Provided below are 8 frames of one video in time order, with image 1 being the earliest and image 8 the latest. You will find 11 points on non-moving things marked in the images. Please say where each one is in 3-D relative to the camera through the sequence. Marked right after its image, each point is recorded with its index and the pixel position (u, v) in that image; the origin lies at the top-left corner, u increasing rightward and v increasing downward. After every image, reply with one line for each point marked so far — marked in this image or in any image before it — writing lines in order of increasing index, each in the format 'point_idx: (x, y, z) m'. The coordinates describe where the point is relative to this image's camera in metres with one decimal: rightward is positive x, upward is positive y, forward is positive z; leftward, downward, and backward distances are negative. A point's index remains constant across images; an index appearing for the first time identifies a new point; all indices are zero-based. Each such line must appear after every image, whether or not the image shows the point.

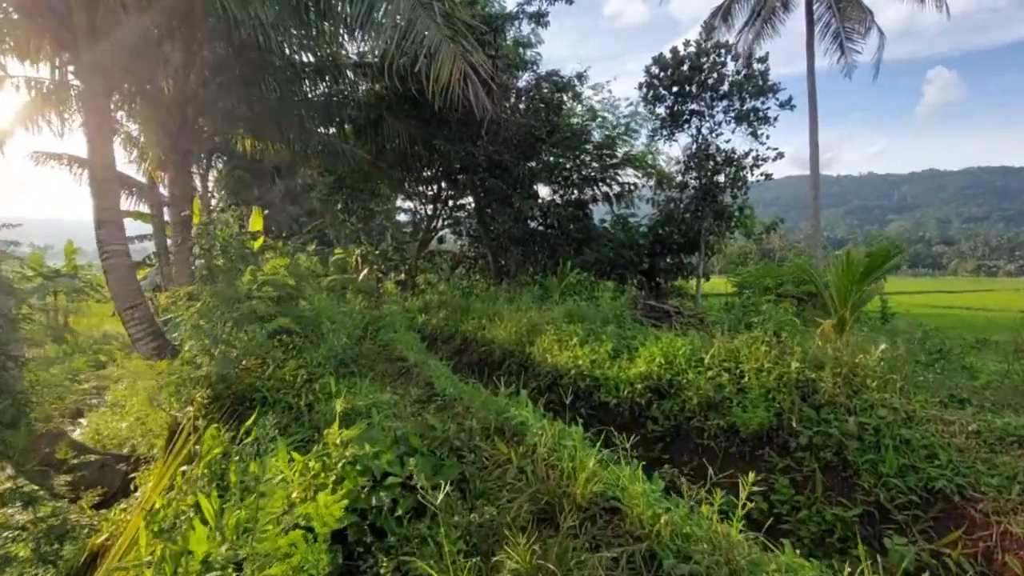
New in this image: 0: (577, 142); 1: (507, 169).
0: (+1.0, +2.2, +7.8) m
1: (-0.1, +1.8, +7.7) m
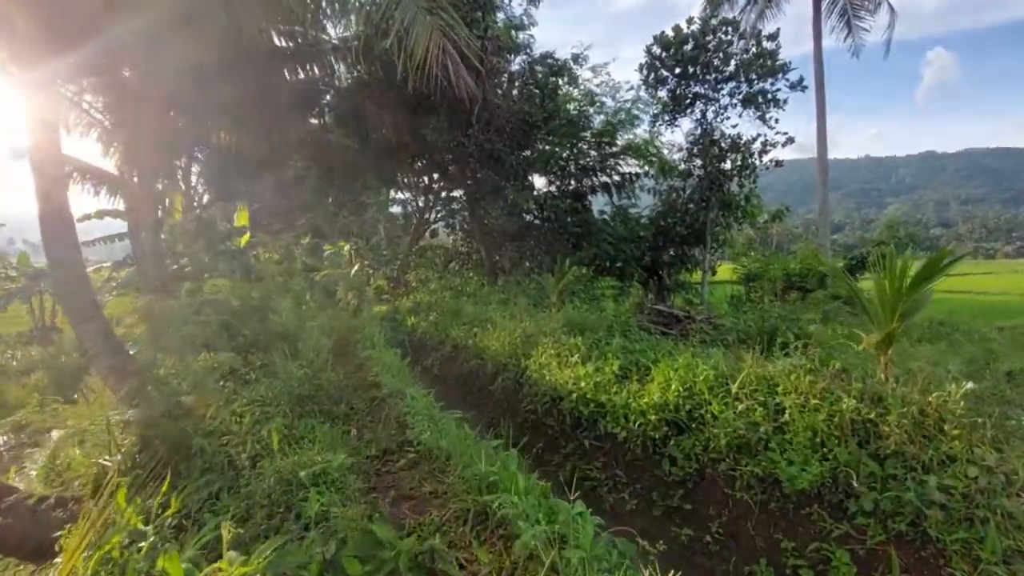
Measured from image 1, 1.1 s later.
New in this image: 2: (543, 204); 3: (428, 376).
0: (+0.9, +2.3, +7.4) m
1: (-0.2, +1.8, +7.2) m
2: (+0.5, +1.2, +7.3) m
3: (-0.8, -0.8, +4.9) m
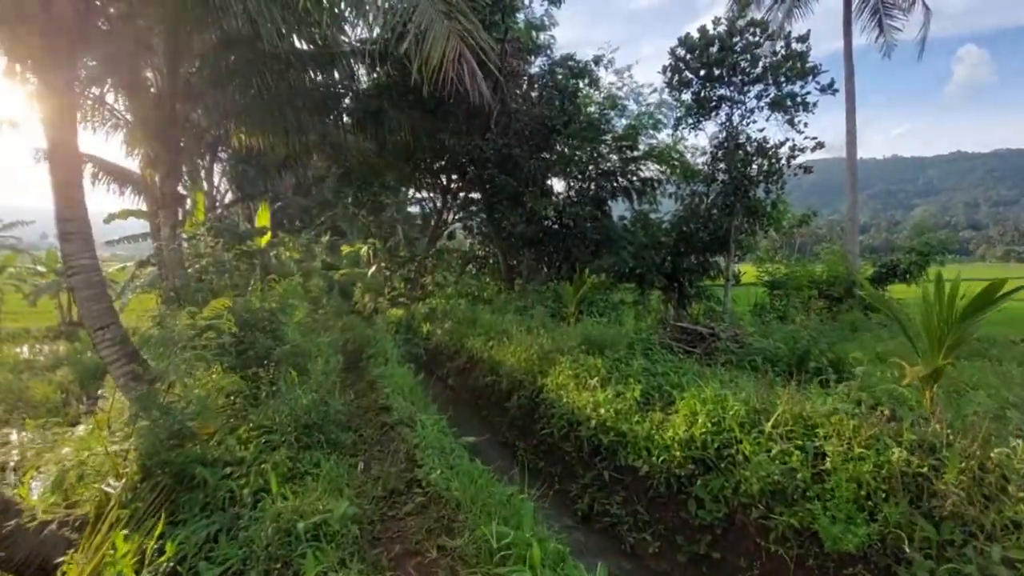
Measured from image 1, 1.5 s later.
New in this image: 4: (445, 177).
0: (+1.2, +2.2, +7.2) m
1: (+0.1, +1.8, +7.1) m
2: (+0.7, +1.1, +7.1) m
3: (-0.7, -0.9, +4.8) m
4: (-1.1, +1.8, +8.3) m
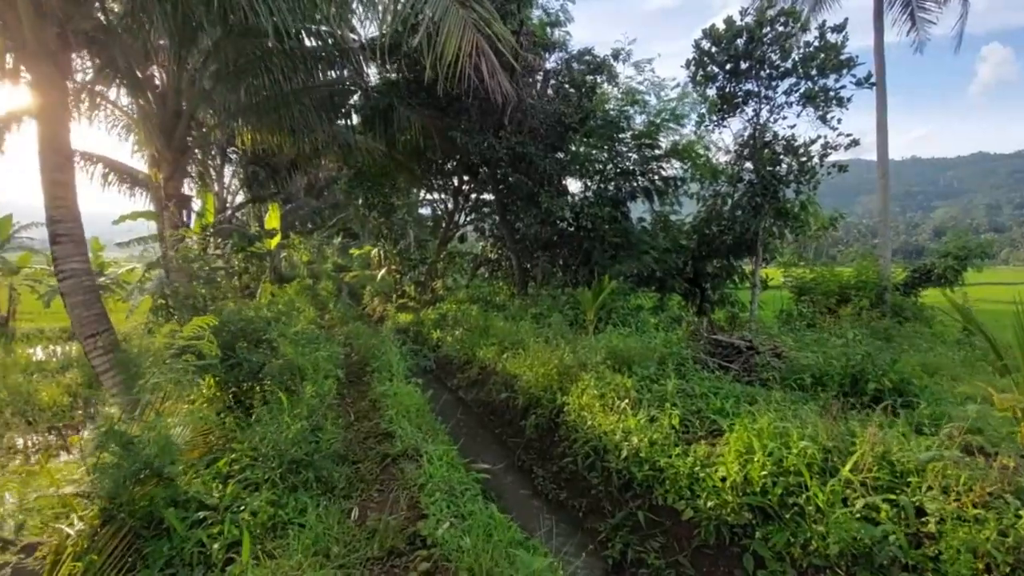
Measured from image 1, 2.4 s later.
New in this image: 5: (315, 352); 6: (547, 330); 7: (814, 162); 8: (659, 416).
0: (+1.4, +2.1, +6.8) m
1: (+0.3, +1.7, +6.8) m
2: (+0.9, +1.0, +6.8) m
3: (-0.5, -1.0, +4.5) m
4: (-0.9, +1.7, +8.0) m
5: (-1.4, -0.5, +3.6) m
6: (+0.3, -0.4, +4.6) m
7: (+4.1, +1.7, +6.9) m
8: (+0.7, -0.6, +2.6) m
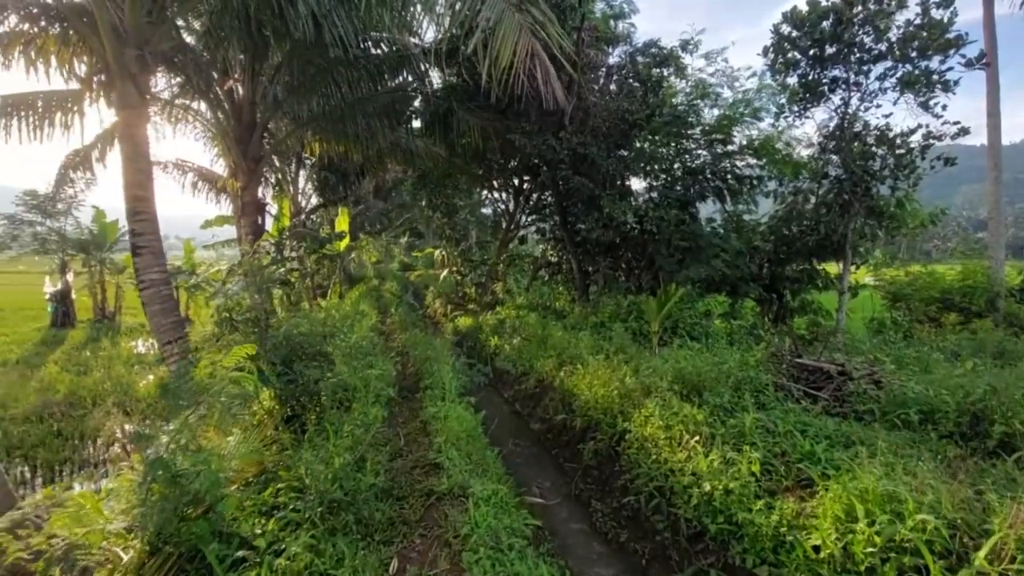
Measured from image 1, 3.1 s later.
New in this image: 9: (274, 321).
0: (+2.1, +2.0, +6.4) m
1: (+1.0, +1.6, +6.5) m
2: (+1.7, +0.9, +6.5) m
3: (0.0, -1.1, +4.3) m
4: (0.0, +1.7, +7.9) m
5: (-1.0, -0.6, +3.6) m
6: (+0.8, -0.5, +4.4) m
7: (+4.8, +1.6, +6.1) m
8: (+1.0, -0.7, +2.3) m
9: (-1.8, -0.2, +3.8) m
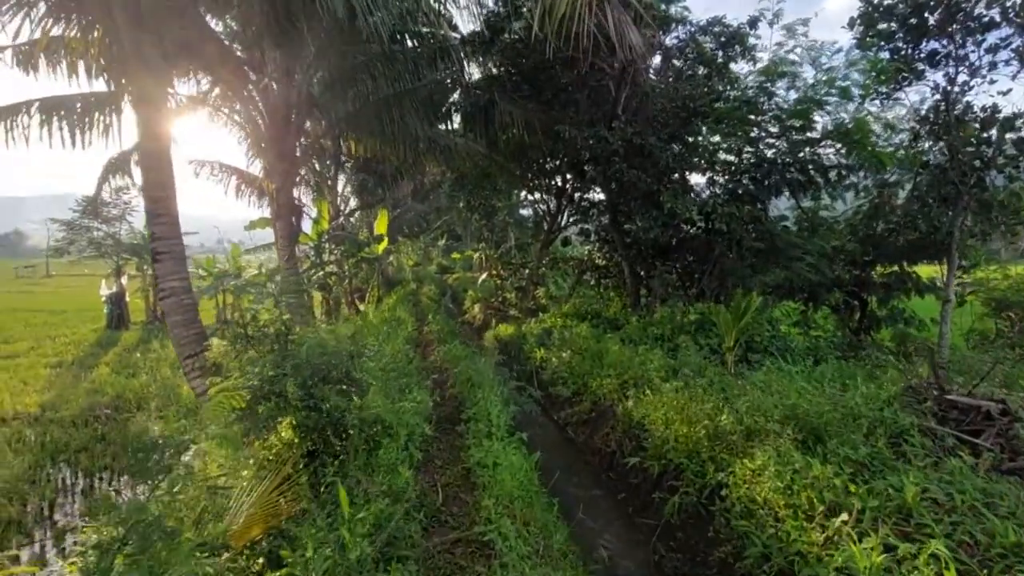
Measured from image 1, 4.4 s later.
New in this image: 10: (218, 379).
0: (+2.7, +2.0, +5.7) m
1: (+1.6, +1.5, +5.8) m
2: (+2.2, +0.9, +5.8) m
3: (+0.4, -1.1, +3.8) m
4: (+0.7, +1.6, +7.3) m
5: (-0.7, -0.6, +3.1) m
6: (+1.2, -0.5, +3.7) m
7: (+5.3, +1.5, +5.2) m
8: (+1.2, -0.8, +1.6) m
9: (-1.4, -0.3, +3.4) m
10: (-1.8, -0.6, +3.2) m
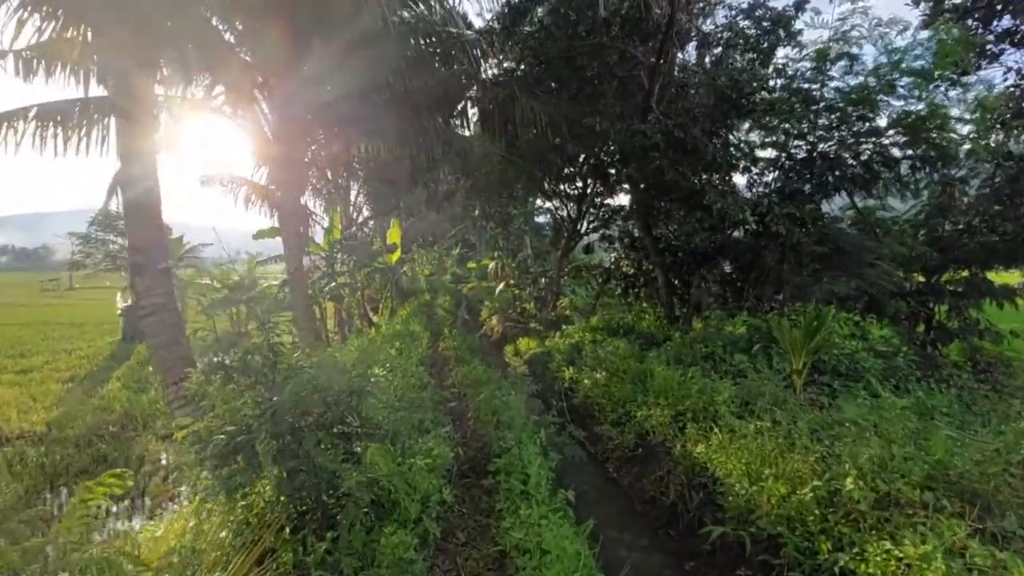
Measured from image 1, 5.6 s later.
0: (+2.9, +1.9, +5.1) m
1: (+1.8, +1.4, +5.2) m
2: (+2.5, +0.7, +5.1) m
3: (+0.6, -1.2, +3.2) m
4: (+1.0, +1.4, +6.7) m
5: (-0.5, -0.7, +2.5) m
6: (+1.4, -0.6, +3.1) m
7: (+5.6, +1.5, +4.5) m
8: (+1.4, -0.9, +1.0) m
9: (-1.2, -0.4, +2.8) m
10: (-1.6, -0.7, +2.6) m
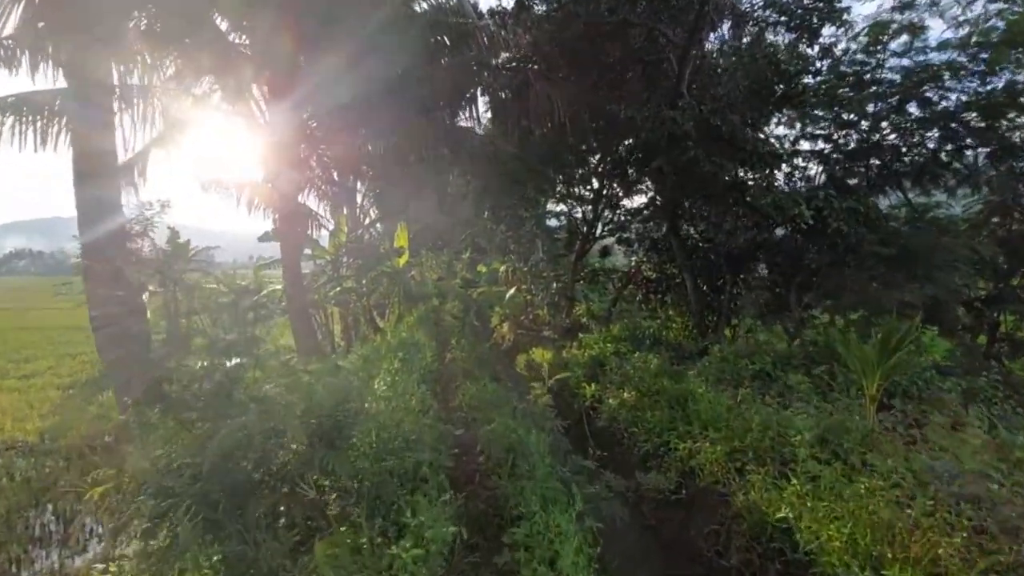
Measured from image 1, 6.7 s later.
0: (+3.0, +1.8, +4.5) m
1: (+2.0, +1.4, +4.7) m
2: (+2.6, +0.7, +4.5) m
3: (+0.7, -1.3, +2.6) m
4: (+1.1, +1.4, +6.2) m
5: (-0.4, -0.8, +2.0) m
6: (+1.5, -0.7, +2.5) m
7: (+5.7, +1.4, +3.9) m
8: (+1.4, -0.9, +0.4) m
9: (-1.1, -0.4, +2.3) m
10: (-1.5, -0.7, +2.1) m
